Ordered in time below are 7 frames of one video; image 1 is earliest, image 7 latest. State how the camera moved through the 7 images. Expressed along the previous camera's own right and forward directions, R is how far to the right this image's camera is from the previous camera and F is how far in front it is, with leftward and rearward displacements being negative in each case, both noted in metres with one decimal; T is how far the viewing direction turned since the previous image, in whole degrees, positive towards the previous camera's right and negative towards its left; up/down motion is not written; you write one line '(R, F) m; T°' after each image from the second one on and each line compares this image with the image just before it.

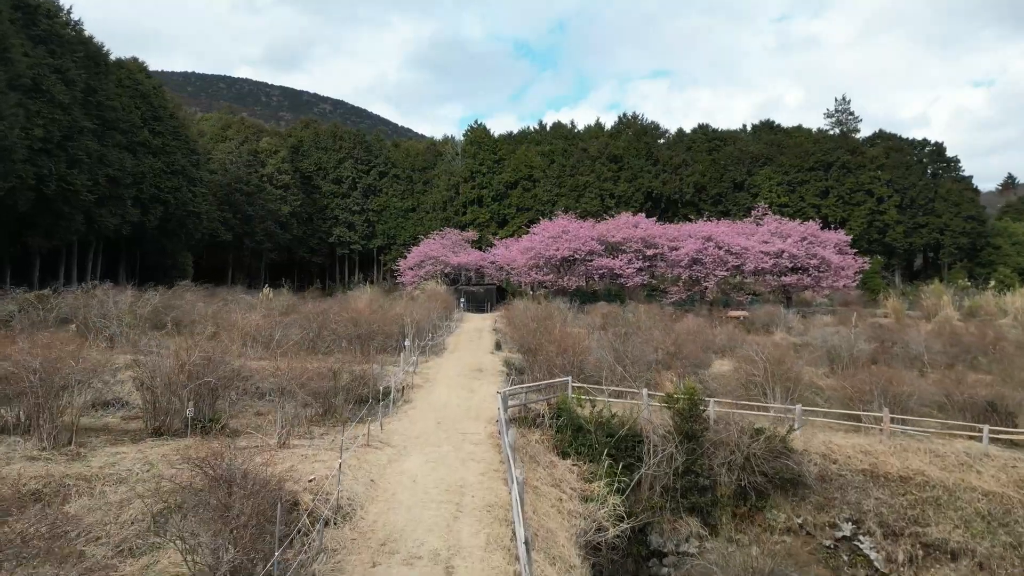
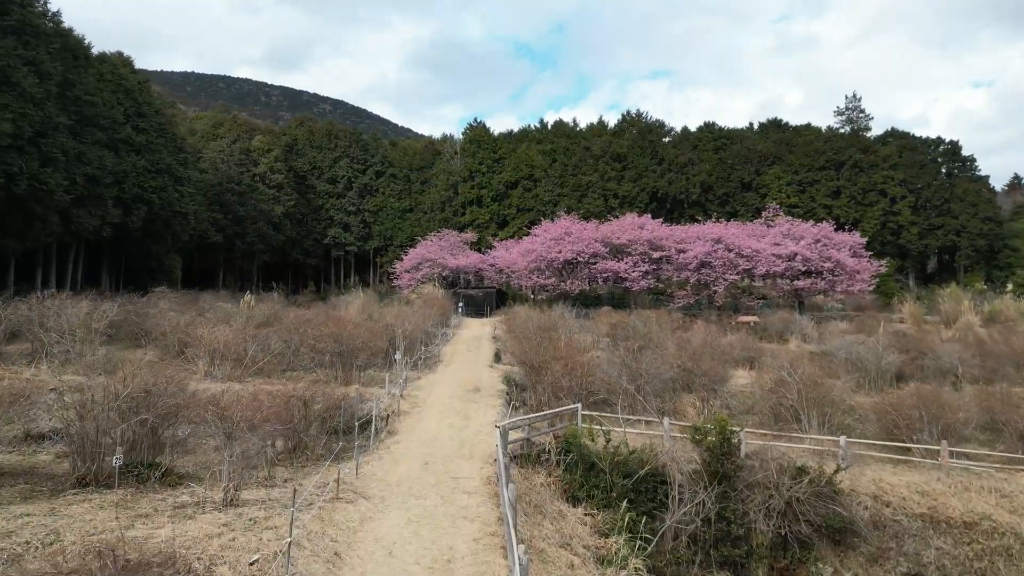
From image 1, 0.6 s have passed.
(0.0, +1.0) m; 0°
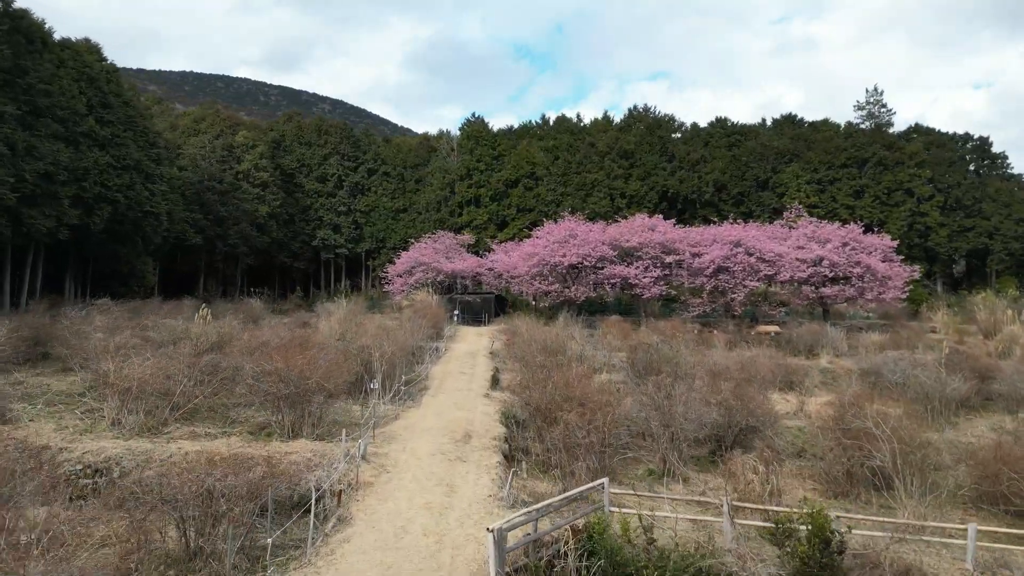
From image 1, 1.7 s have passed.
(0.0, +1.8) m; 0°
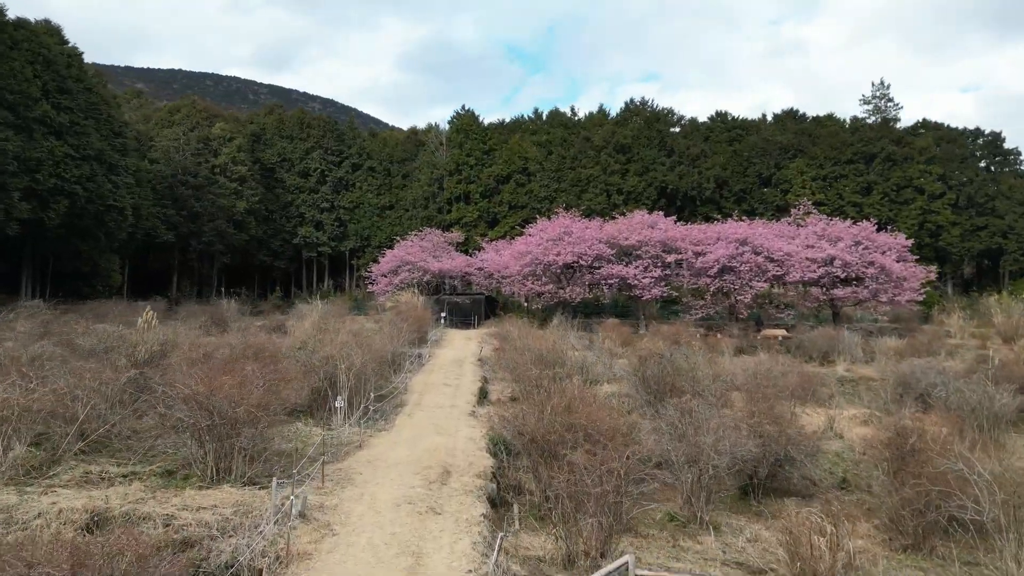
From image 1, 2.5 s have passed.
(0.0, +1.3) m; +1°
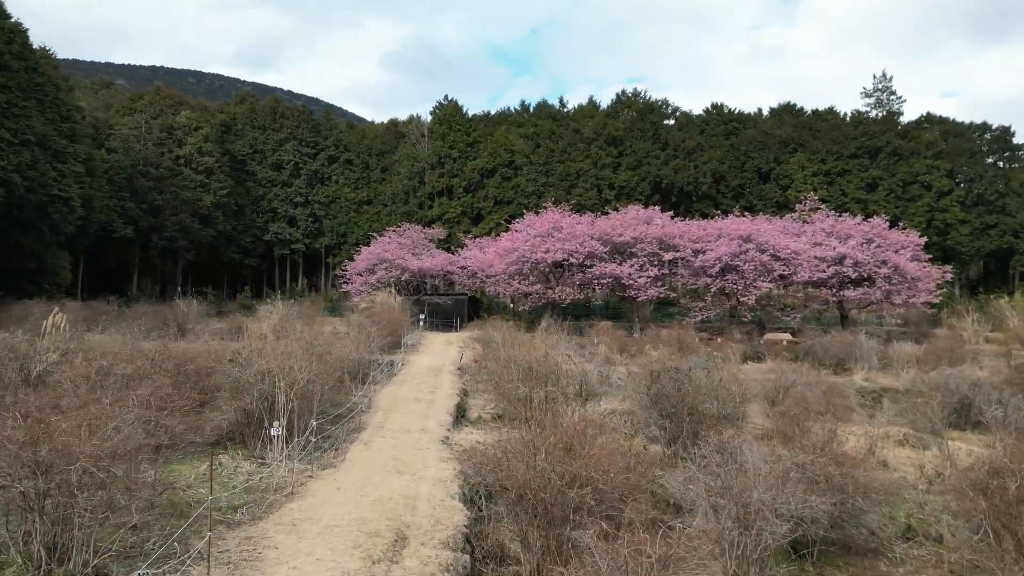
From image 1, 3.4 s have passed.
(0.0, +1.5) m; +1°
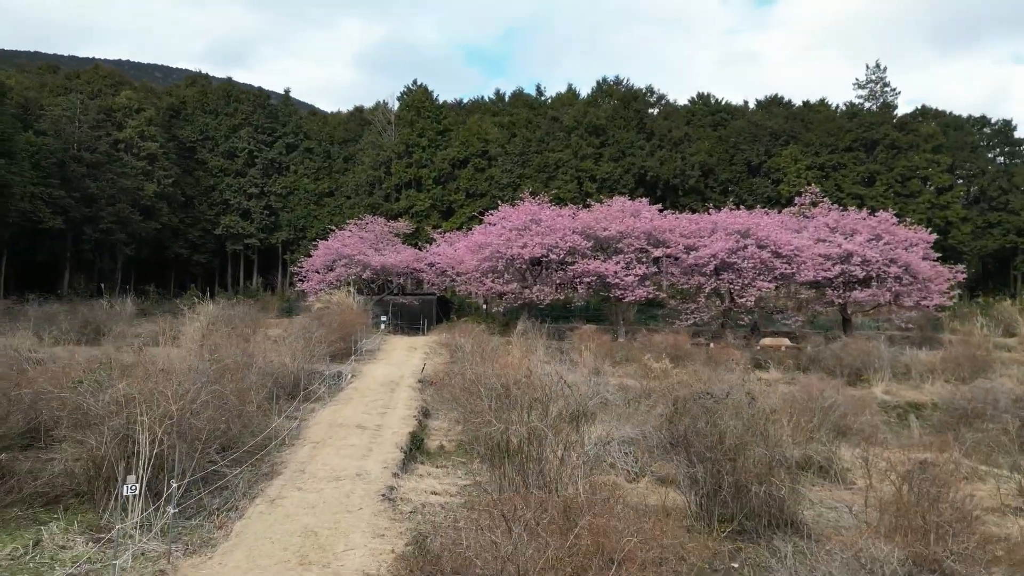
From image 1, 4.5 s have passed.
(0.0, +1.9) m; +2°
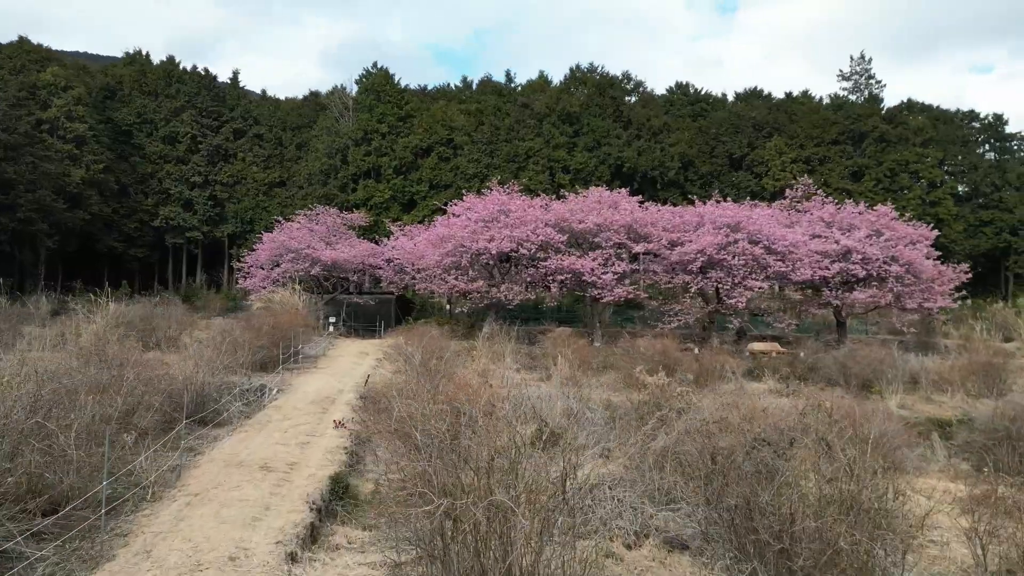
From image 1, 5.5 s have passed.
(+0.1, +1.7) m; +2°
